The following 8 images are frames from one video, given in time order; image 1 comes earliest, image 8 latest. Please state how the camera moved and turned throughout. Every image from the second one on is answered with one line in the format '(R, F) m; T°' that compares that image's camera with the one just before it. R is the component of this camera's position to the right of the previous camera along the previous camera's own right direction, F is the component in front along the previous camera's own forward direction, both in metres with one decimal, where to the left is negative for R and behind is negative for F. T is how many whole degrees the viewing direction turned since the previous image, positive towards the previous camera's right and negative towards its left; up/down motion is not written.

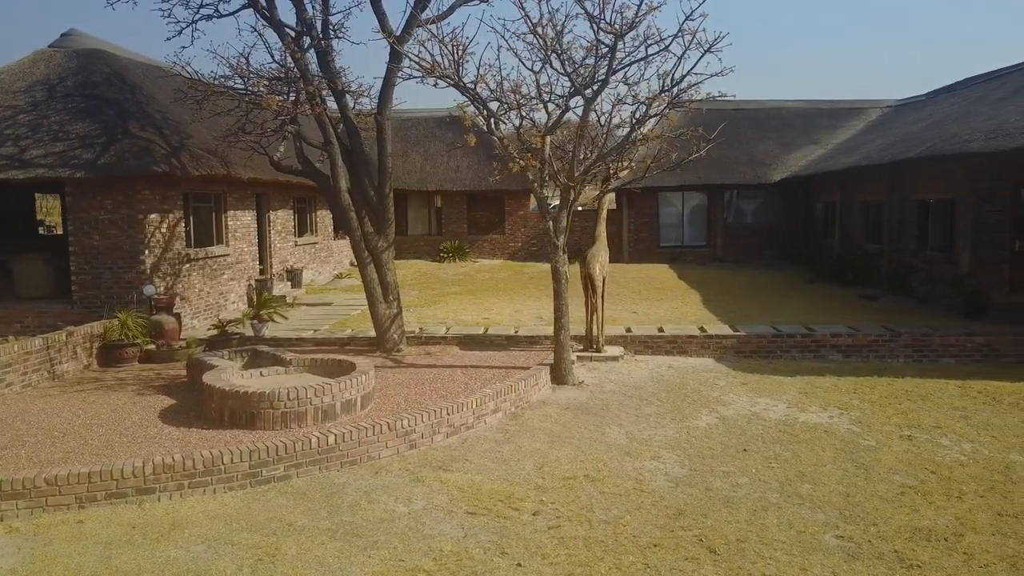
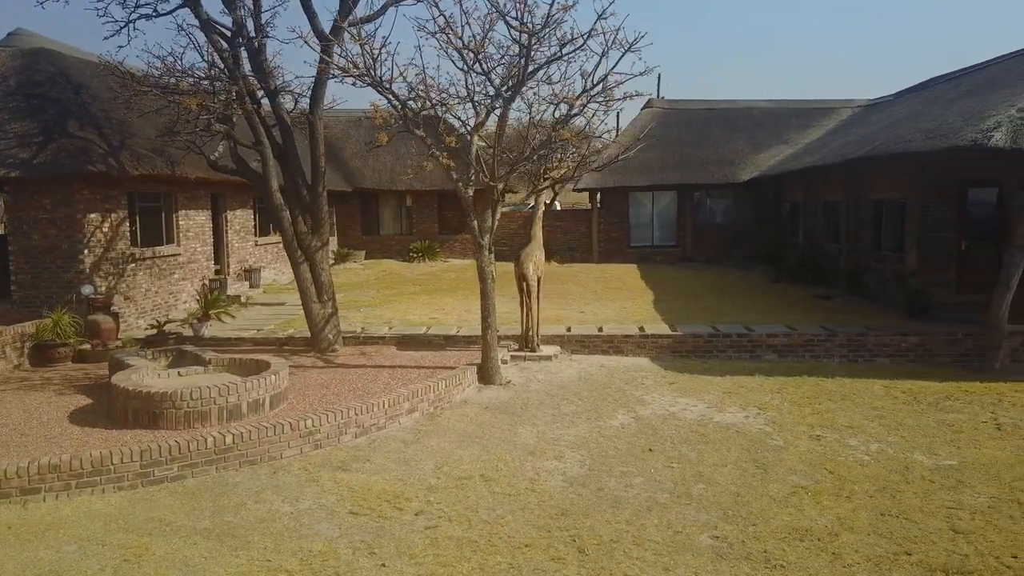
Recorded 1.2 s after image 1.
(+1.0, 0.0) m; 0°
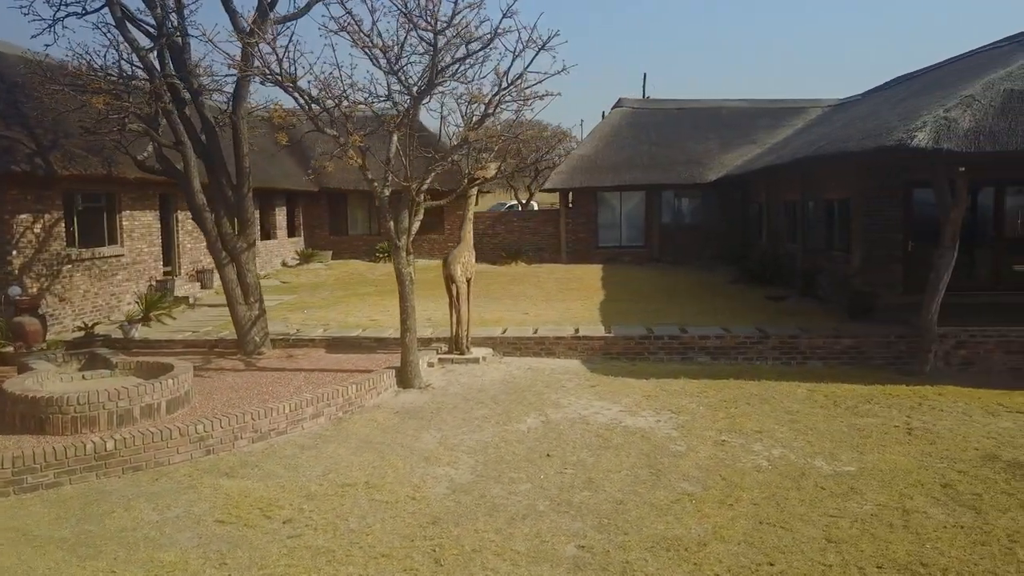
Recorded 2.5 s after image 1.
(+1.1, +0.1) m; 0°
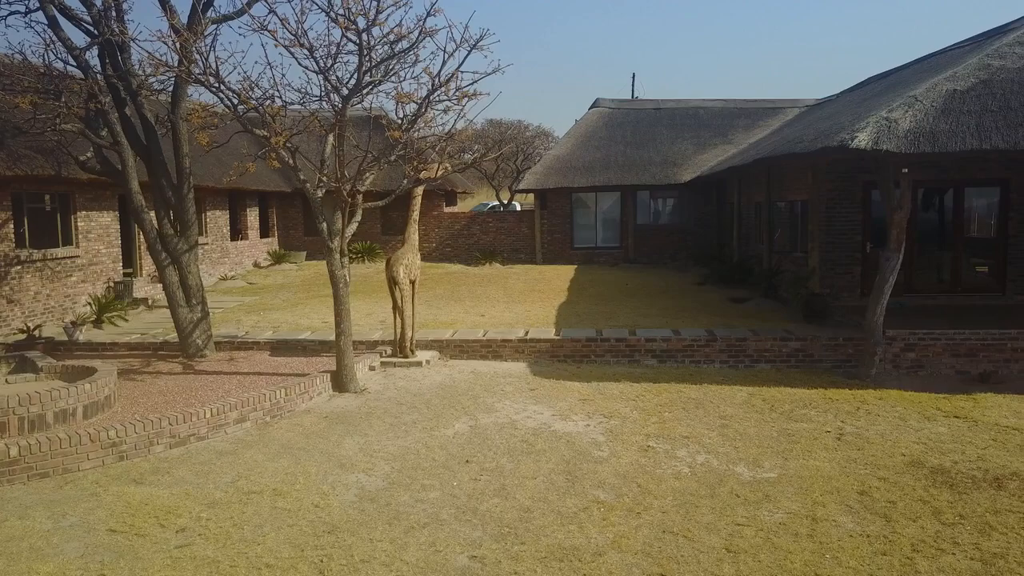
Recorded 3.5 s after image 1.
(+0.8, +0.1) m; 0°
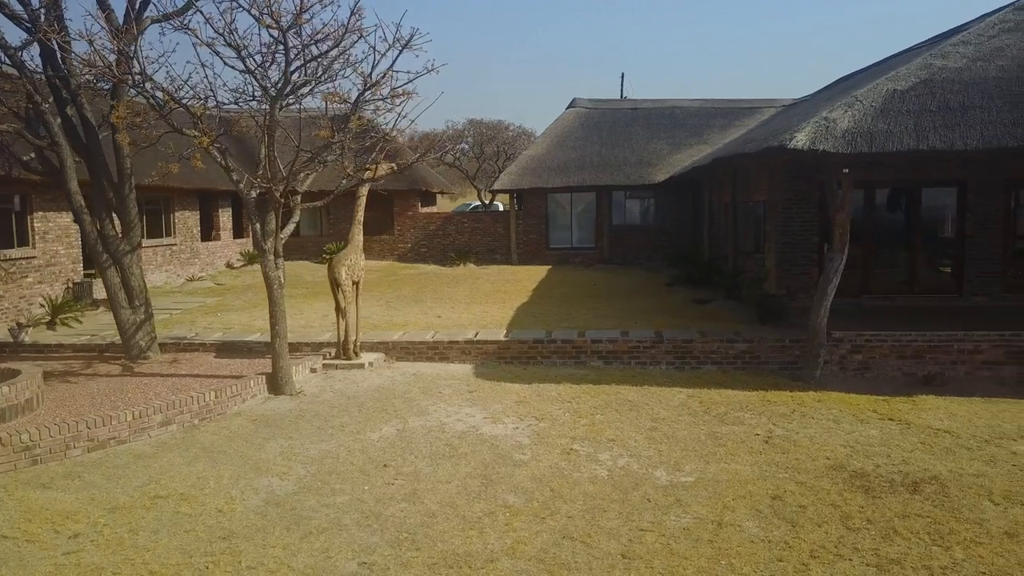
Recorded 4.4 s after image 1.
(+0.8, +0.1) m; 0°
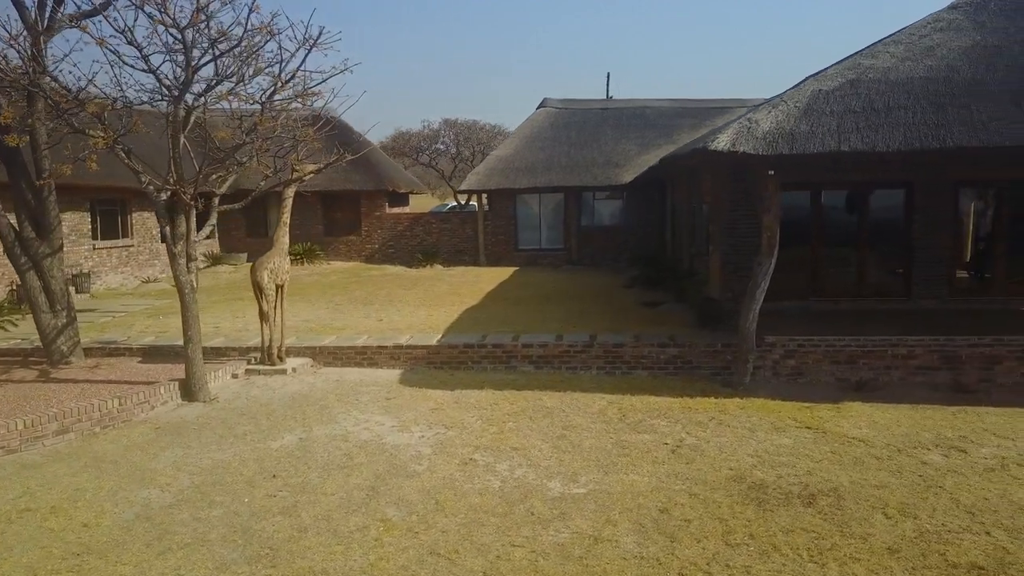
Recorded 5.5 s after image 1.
(+1.1, +0.2) m; 0°
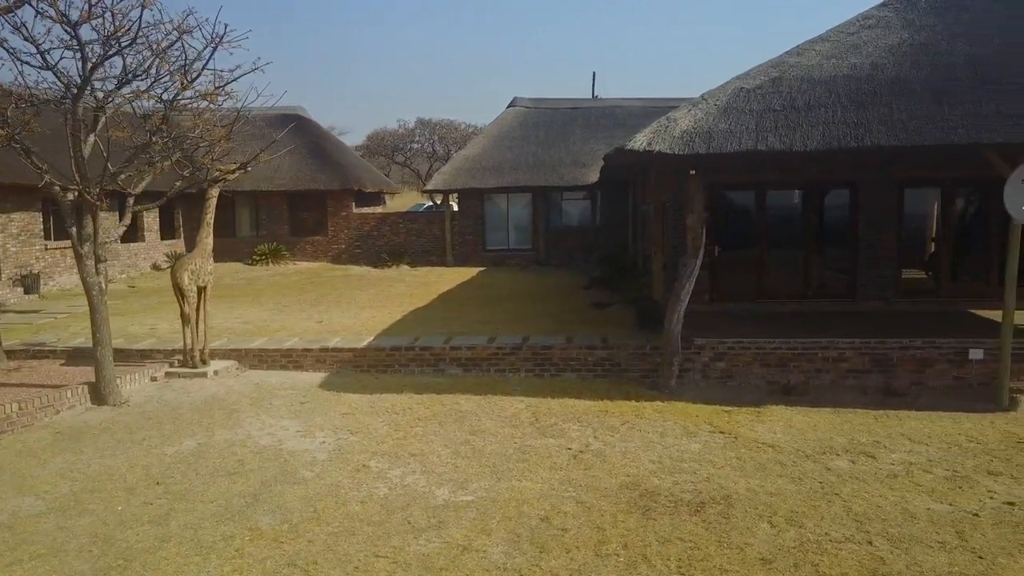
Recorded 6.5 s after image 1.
(+1.1, +0.1) m; 0°
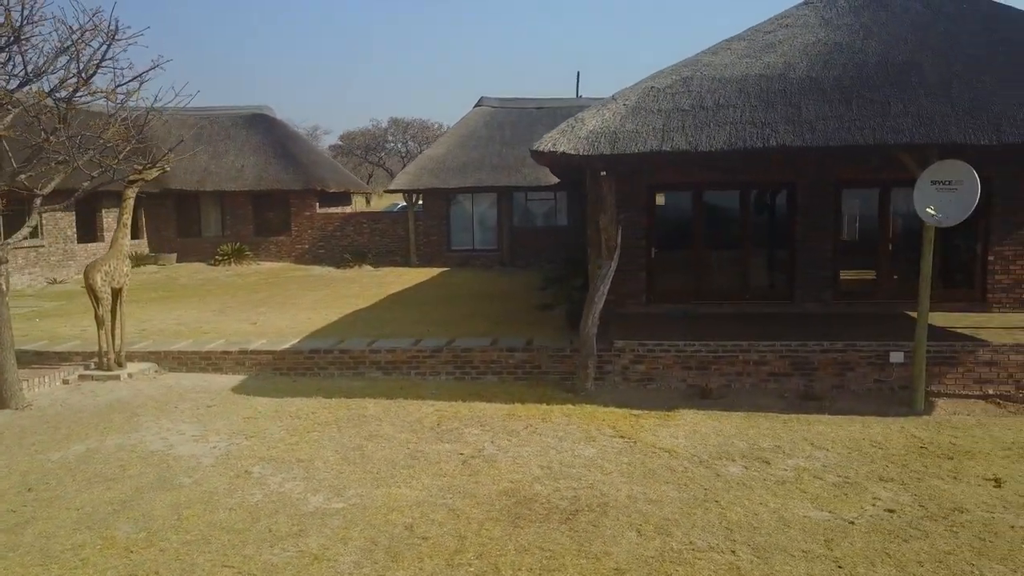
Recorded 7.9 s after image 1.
(+1.2, +0.1) m; 0°
